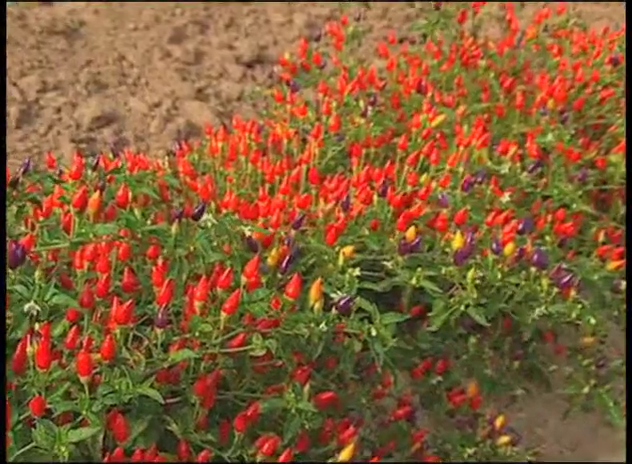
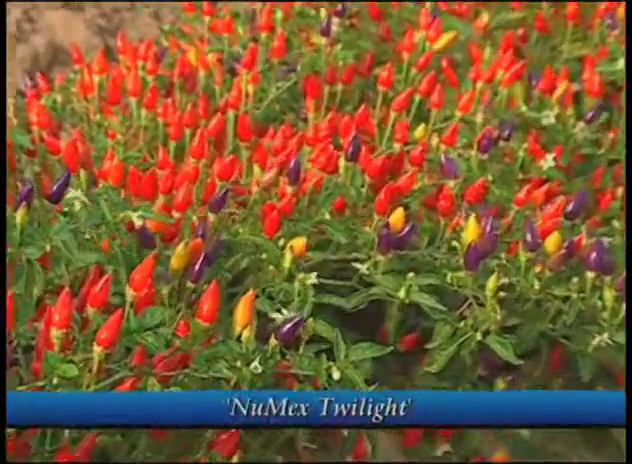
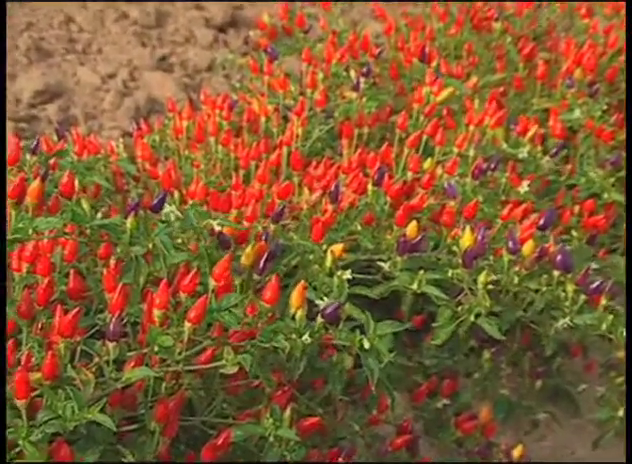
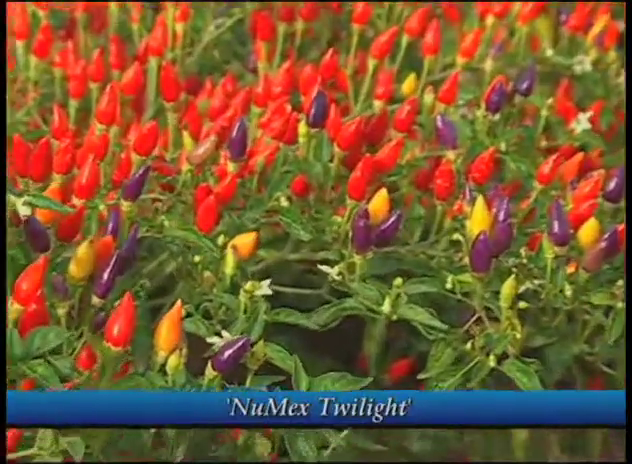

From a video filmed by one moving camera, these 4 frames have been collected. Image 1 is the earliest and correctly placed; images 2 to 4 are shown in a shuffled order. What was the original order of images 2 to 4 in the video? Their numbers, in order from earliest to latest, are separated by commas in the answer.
3, 2, 4
